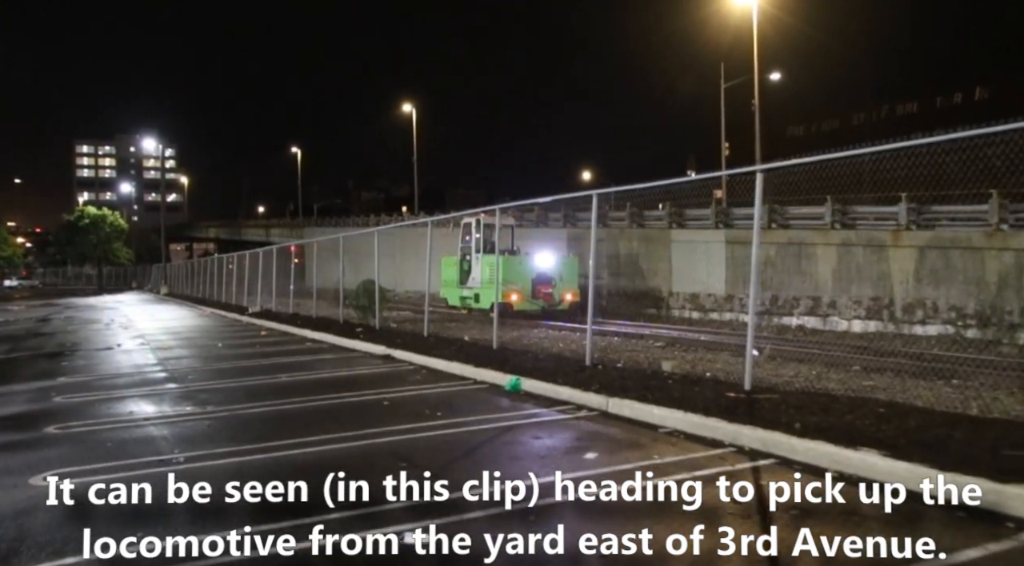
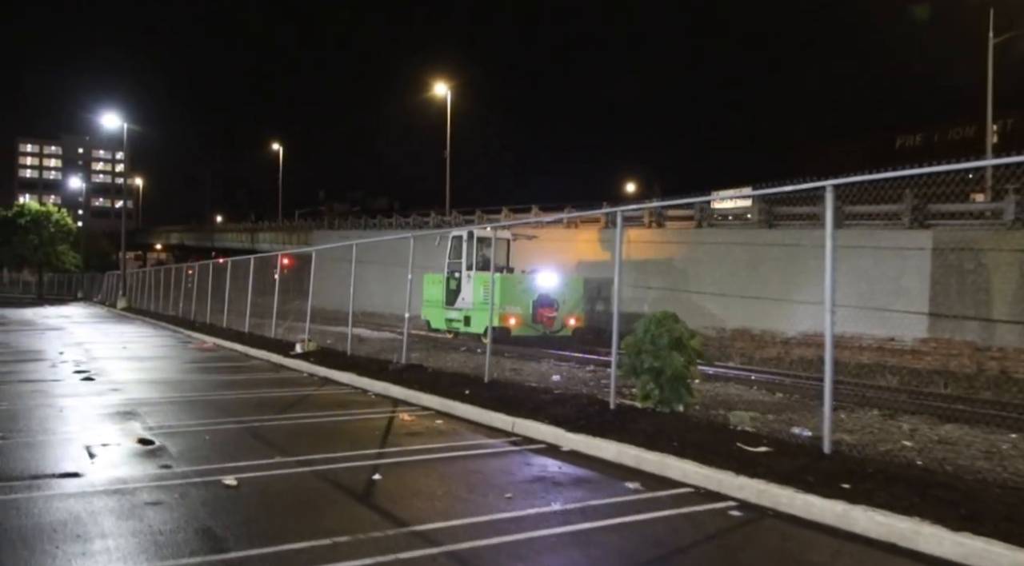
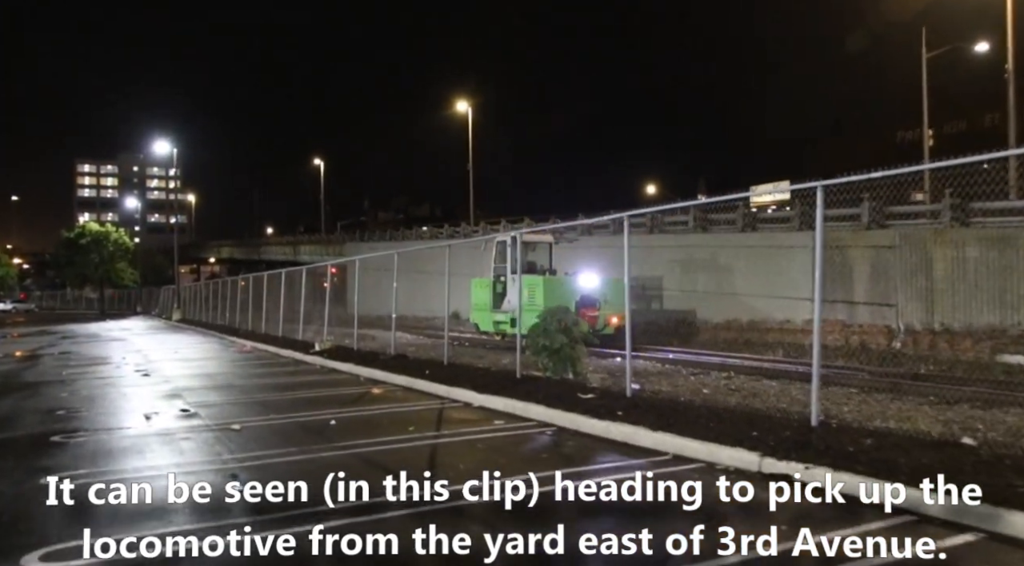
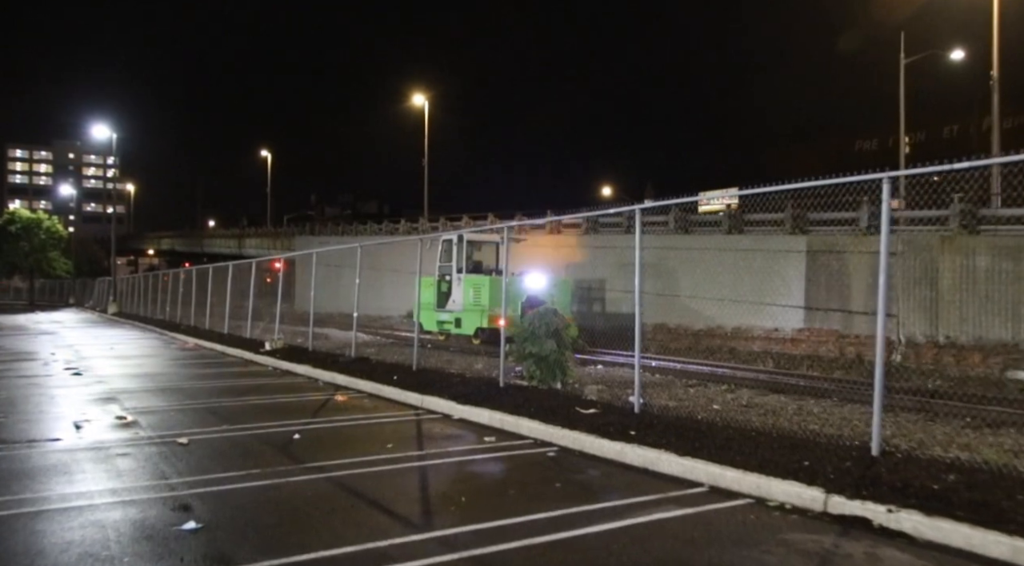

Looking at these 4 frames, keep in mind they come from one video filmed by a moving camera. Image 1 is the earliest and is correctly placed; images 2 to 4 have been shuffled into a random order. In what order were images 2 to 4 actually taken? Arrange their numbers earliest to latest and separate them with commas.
3, 4, 2
